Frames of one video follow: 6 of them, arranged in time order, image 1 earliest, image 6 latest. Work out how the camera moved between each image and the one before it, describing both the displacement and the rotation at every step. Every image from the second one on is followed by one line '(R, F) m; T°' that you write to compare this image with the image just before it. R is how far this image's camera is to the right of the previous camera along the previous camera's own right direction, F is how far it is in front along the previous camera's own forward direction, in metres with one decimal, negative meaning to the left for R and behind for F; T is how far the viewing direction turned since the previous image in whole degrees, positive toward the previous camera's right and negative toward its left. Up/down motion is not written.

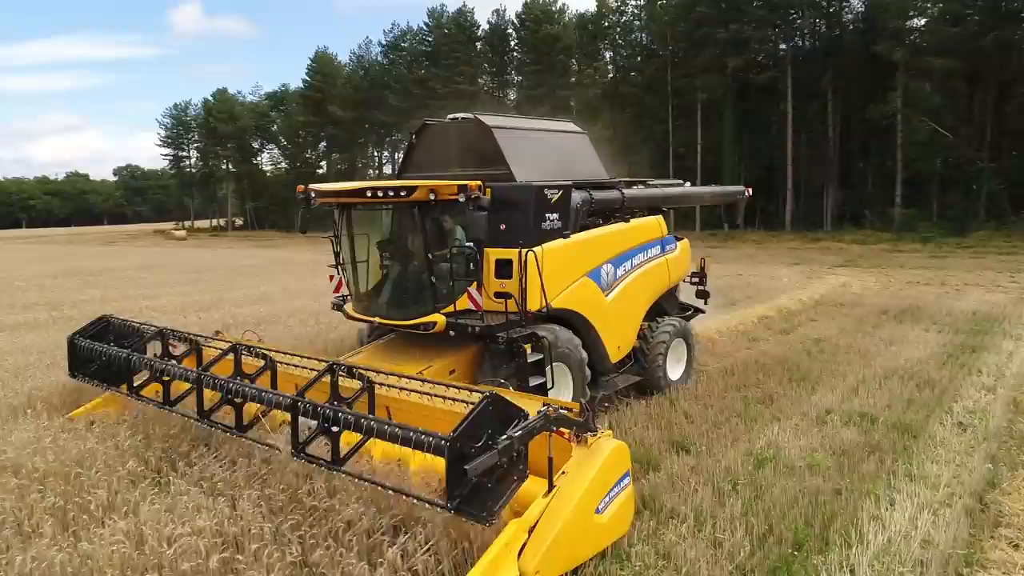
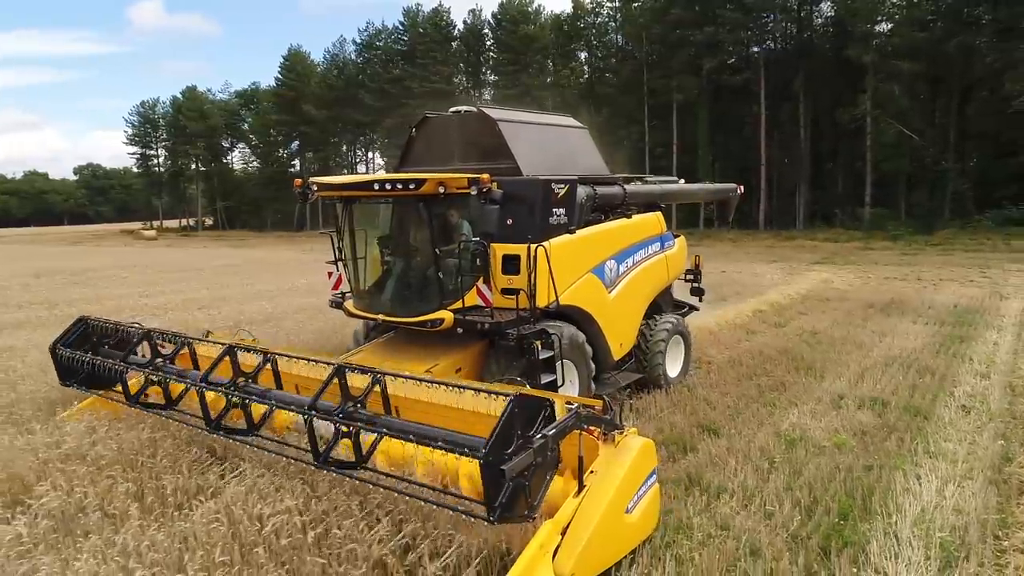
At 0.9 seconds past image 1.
(-0.5, -0.2) m; +3°
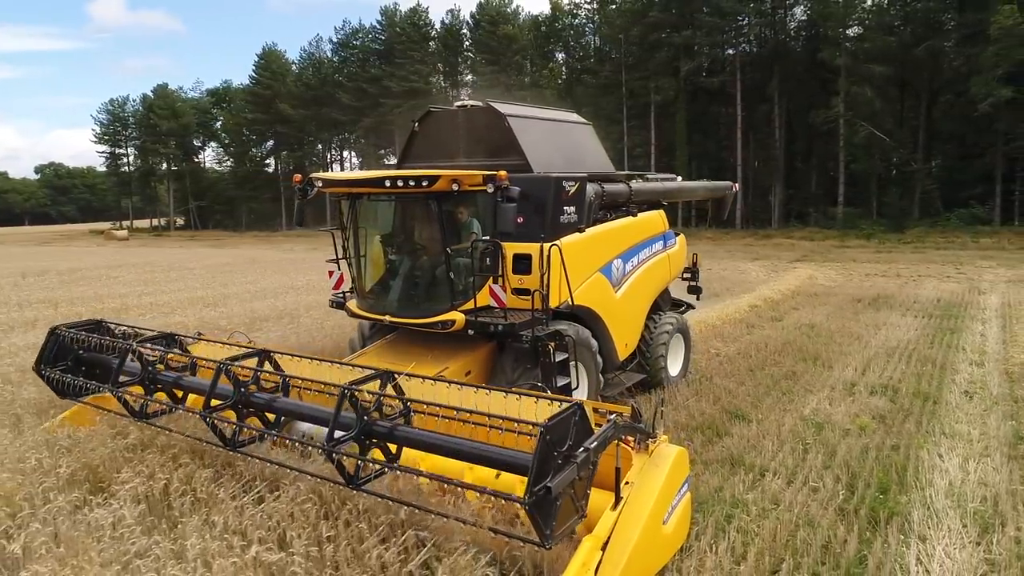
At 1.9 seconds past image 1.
(-0.5, -0.2) m; +2°
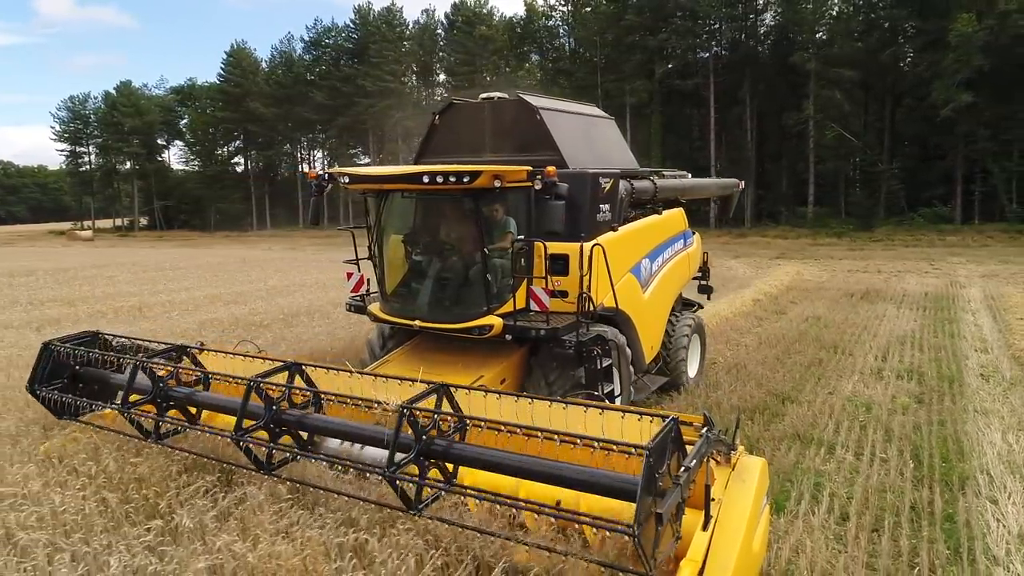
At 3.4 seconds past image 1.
(-0.8, -0.2) m; +3°
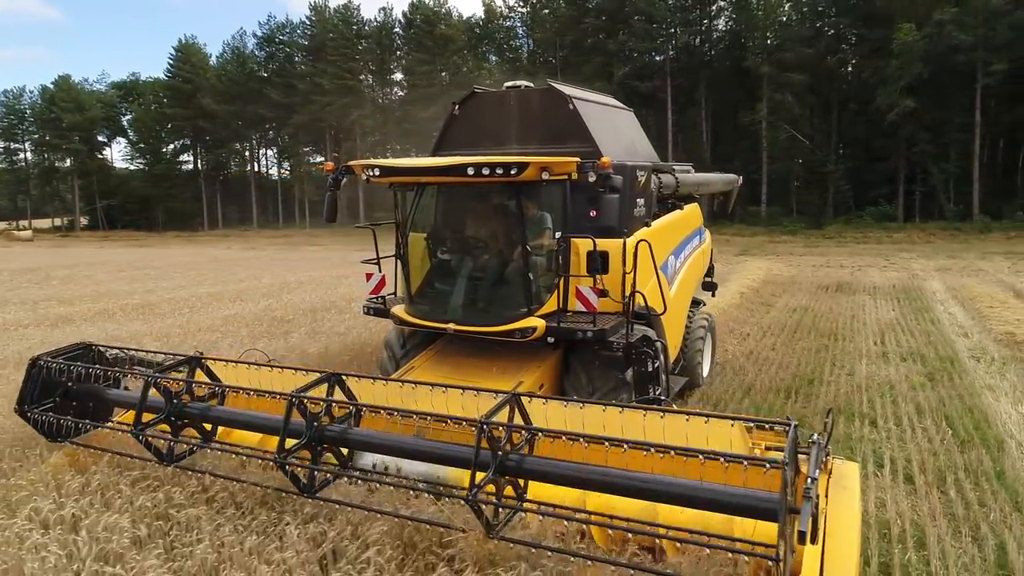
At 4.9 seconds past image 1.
(-0.9, -0.3) m; +4°
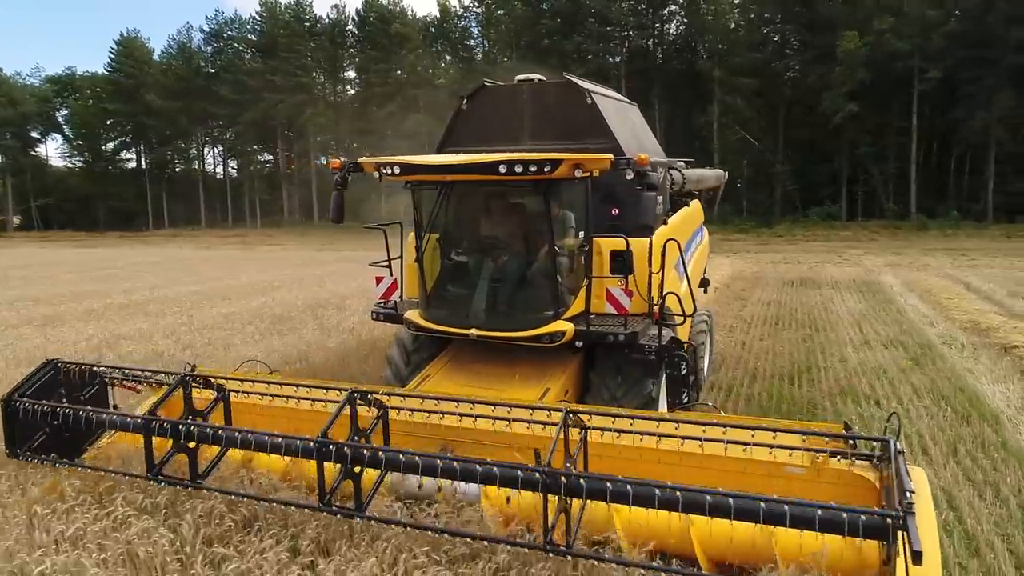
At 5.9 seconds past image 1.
(-0.6, -0.2) m; +4°
